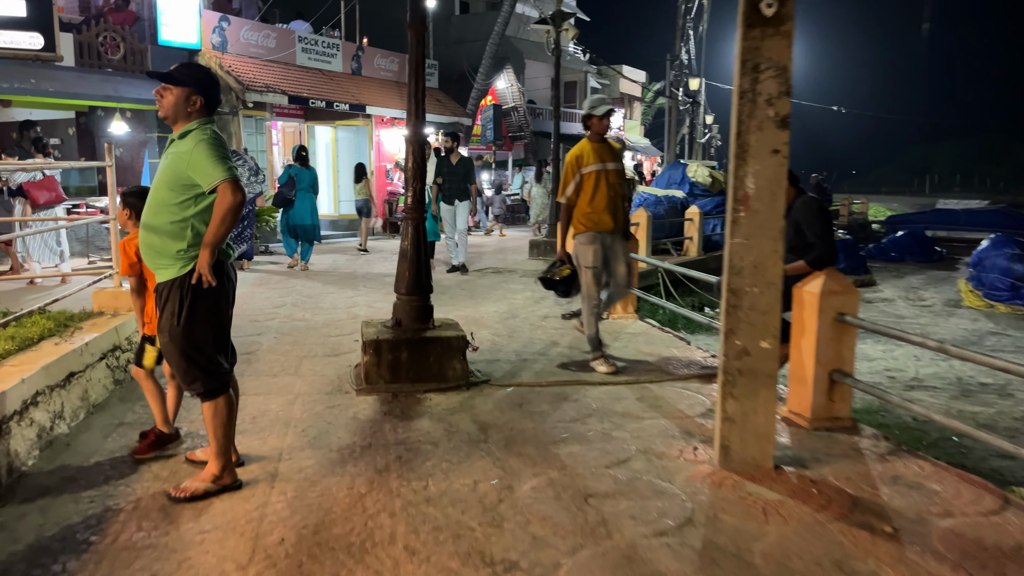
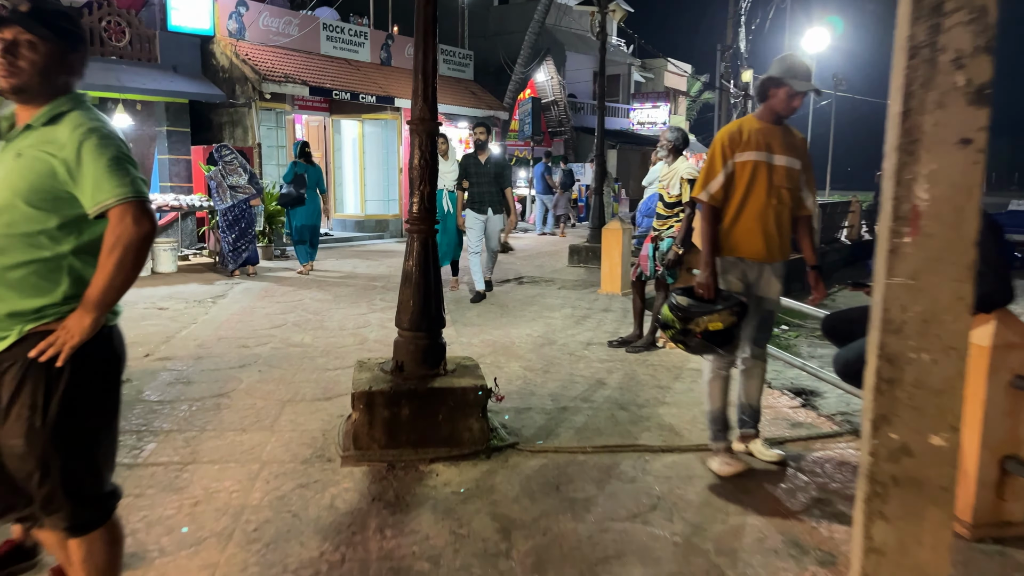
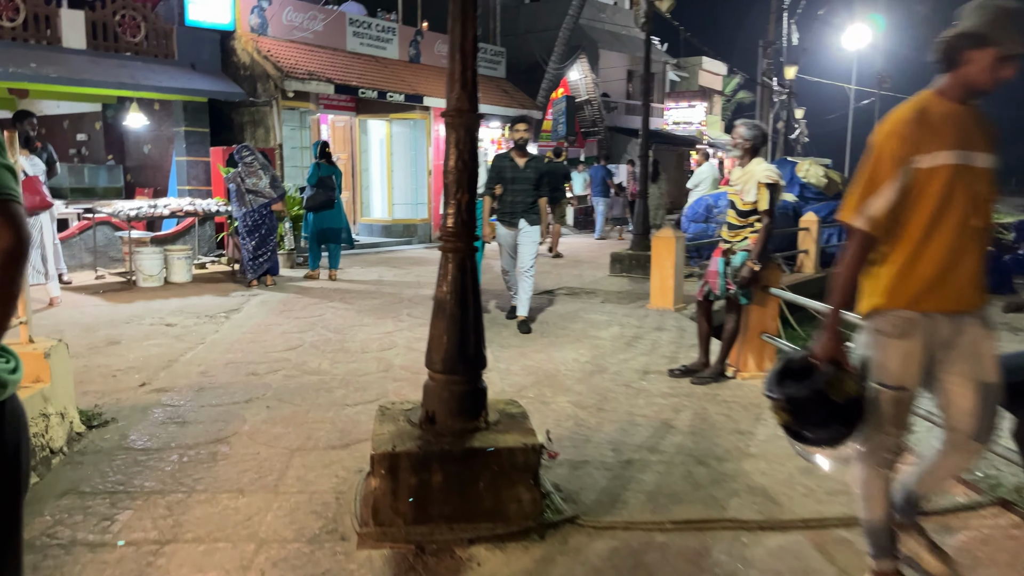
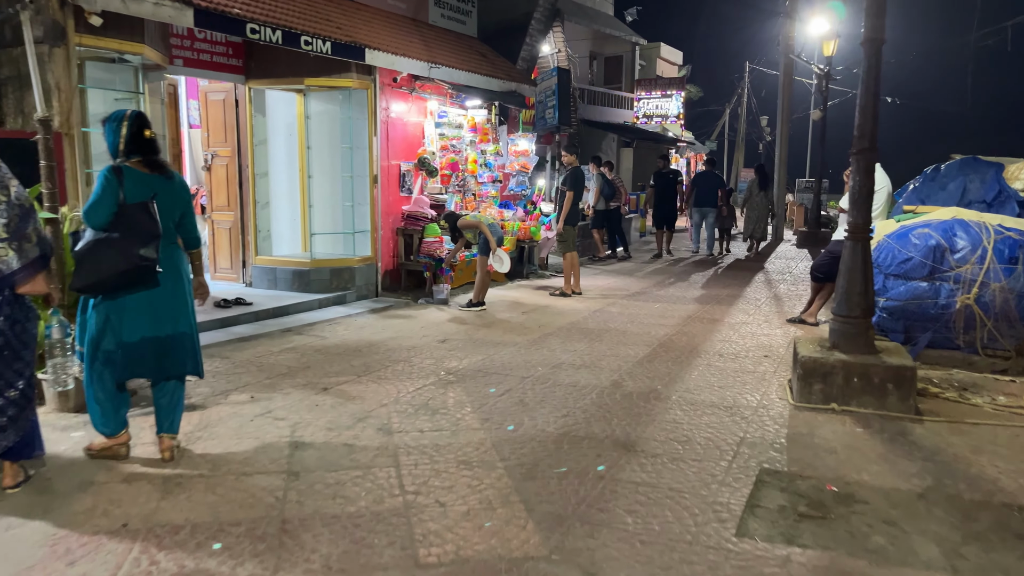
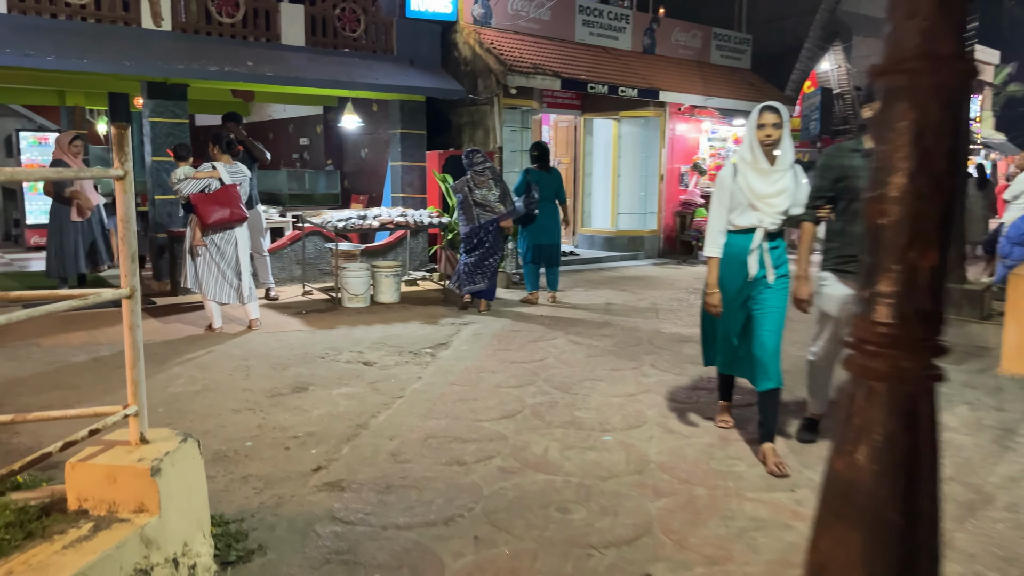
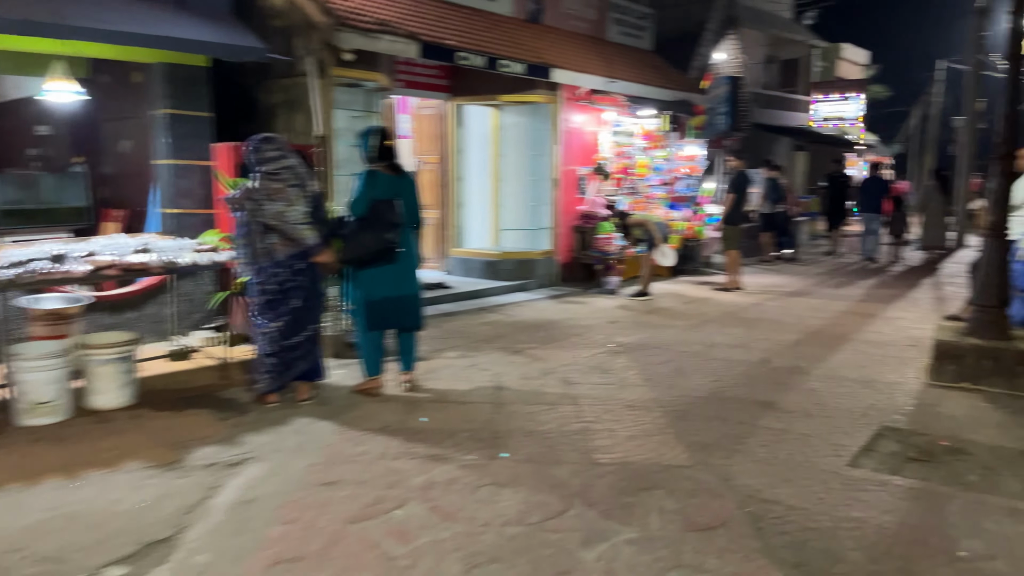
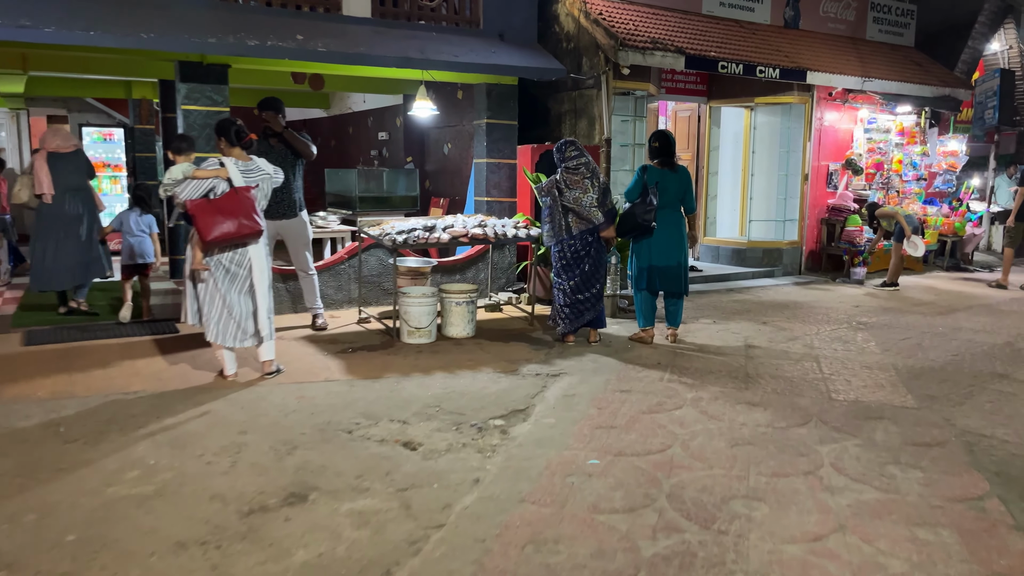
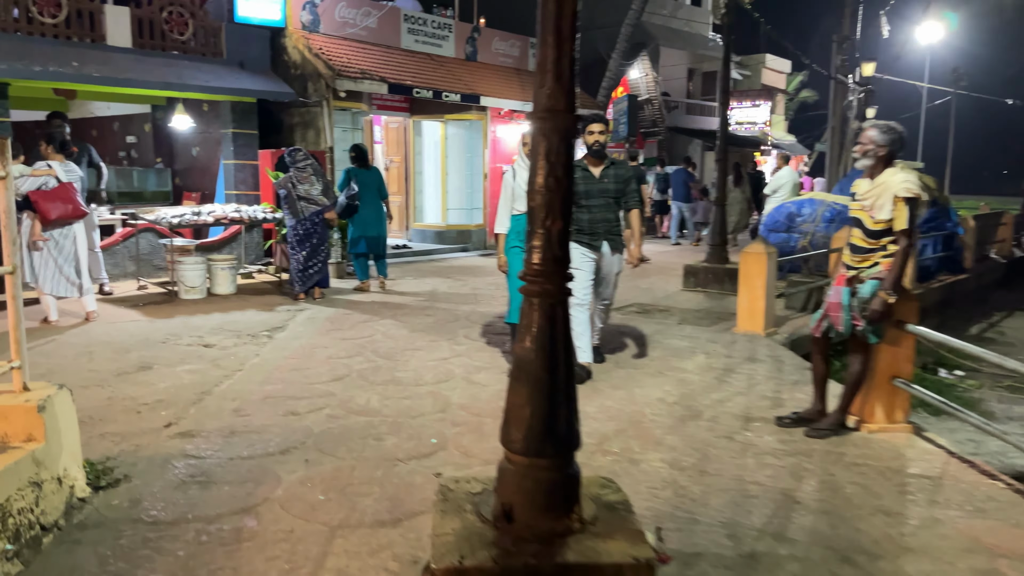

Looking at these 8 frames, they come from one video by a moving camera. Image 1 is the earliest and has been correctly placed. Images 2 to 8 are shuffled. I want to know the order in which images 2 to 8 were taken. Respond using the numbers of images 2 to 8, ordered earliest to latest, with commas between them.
2, 3, 8, 5, 7, 6, 4
